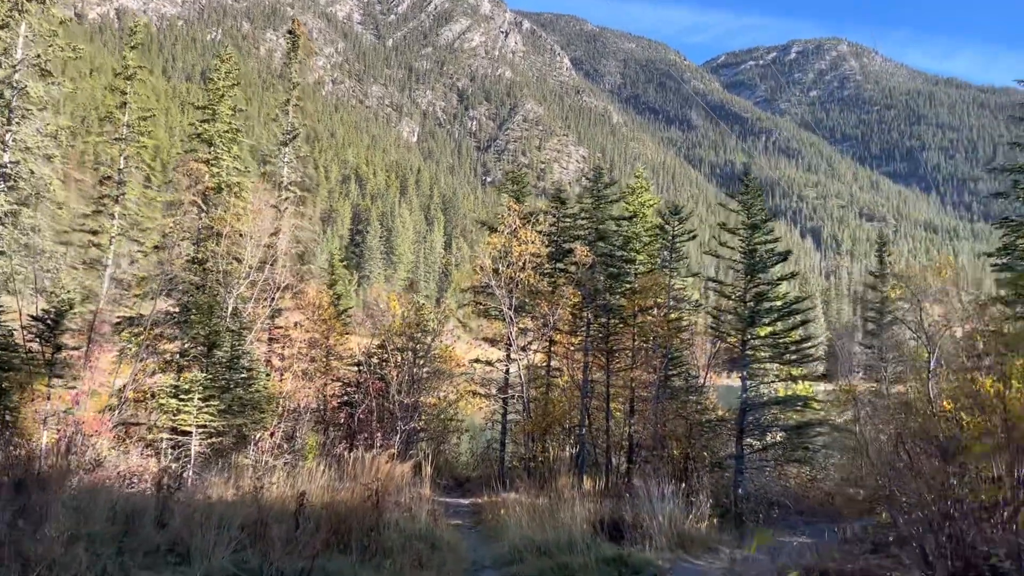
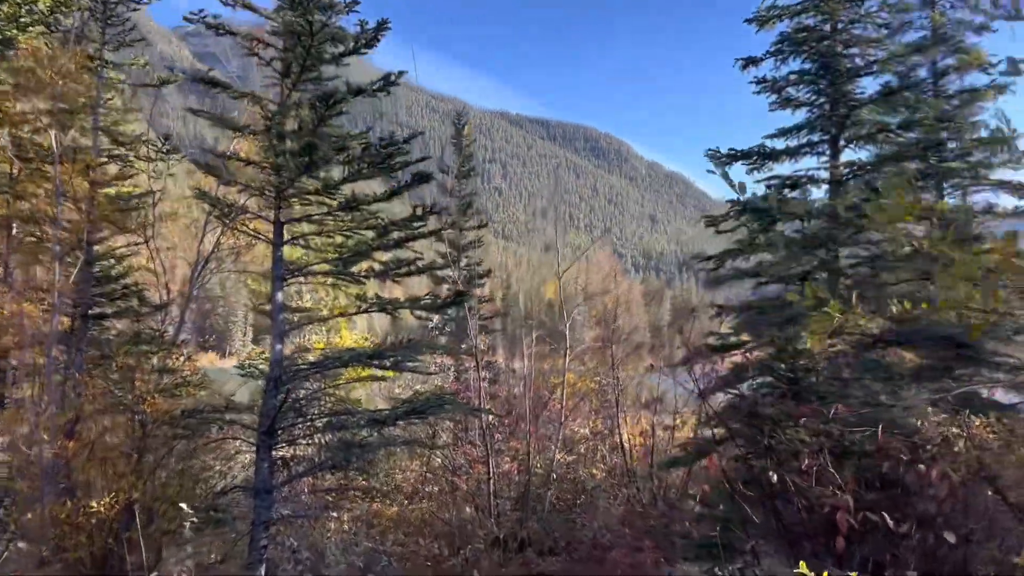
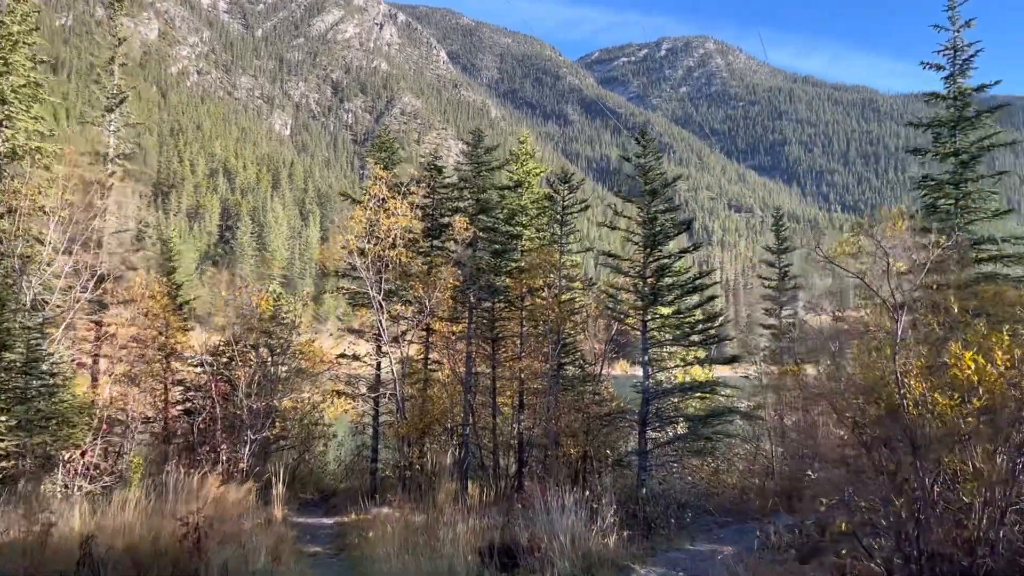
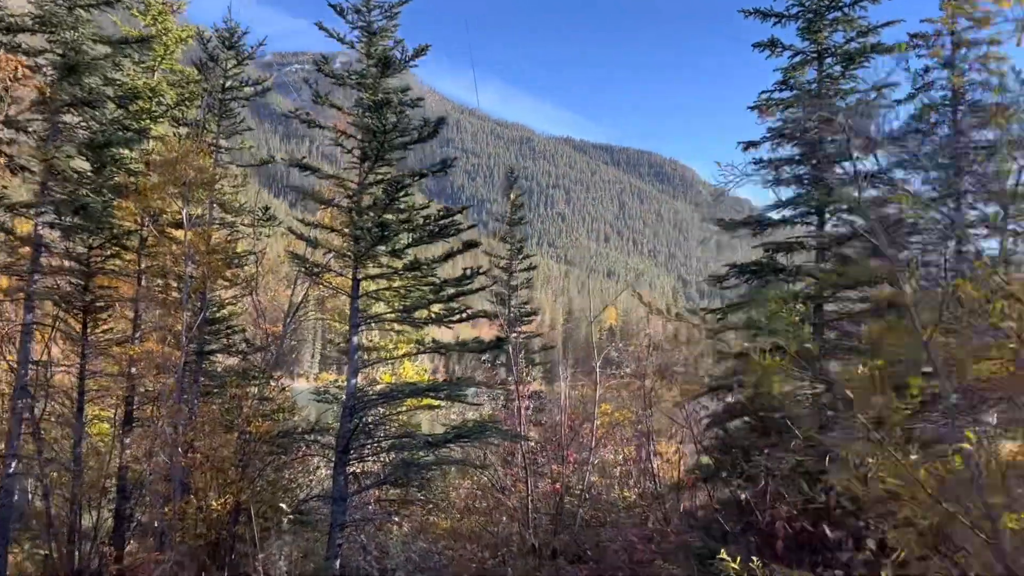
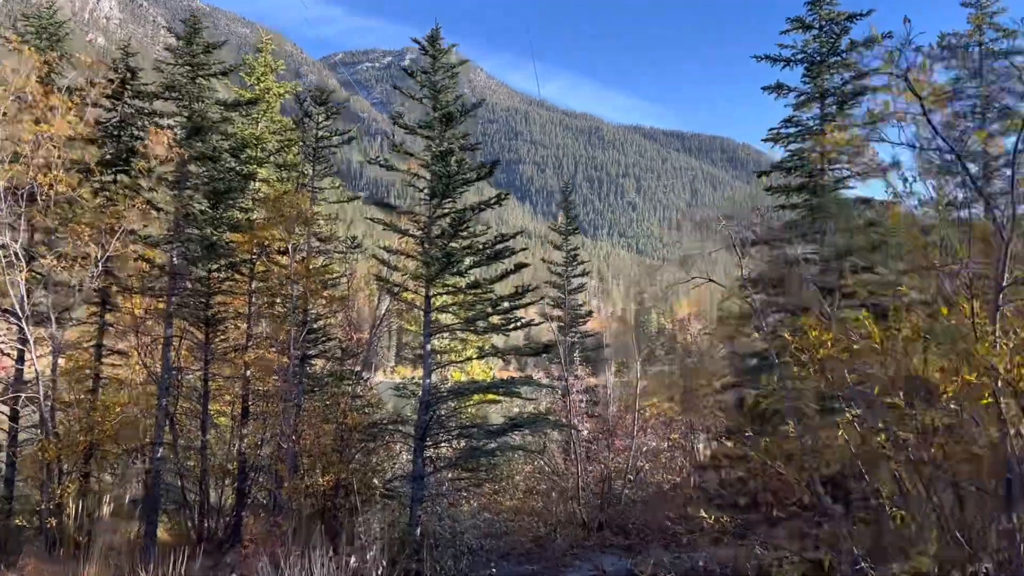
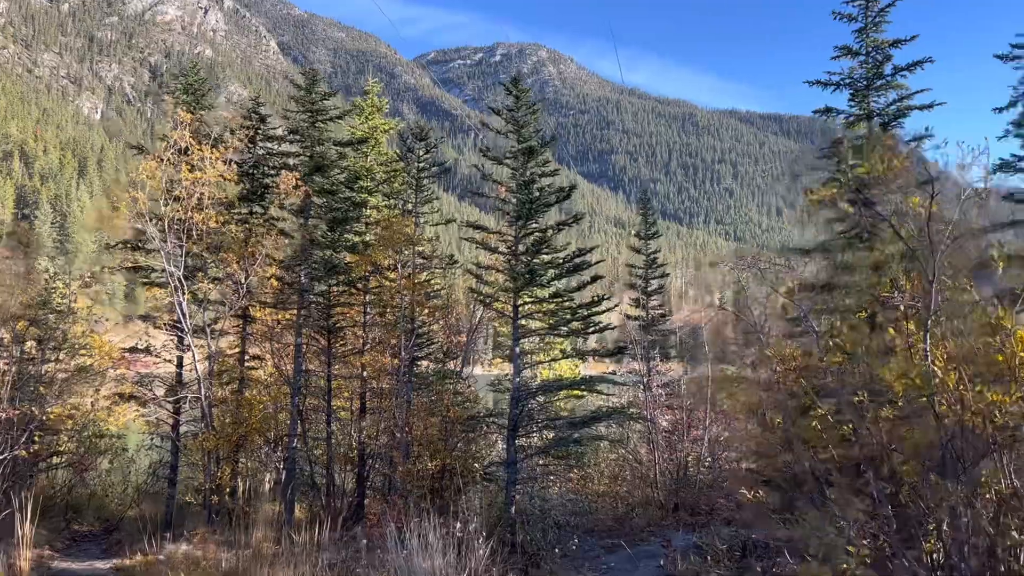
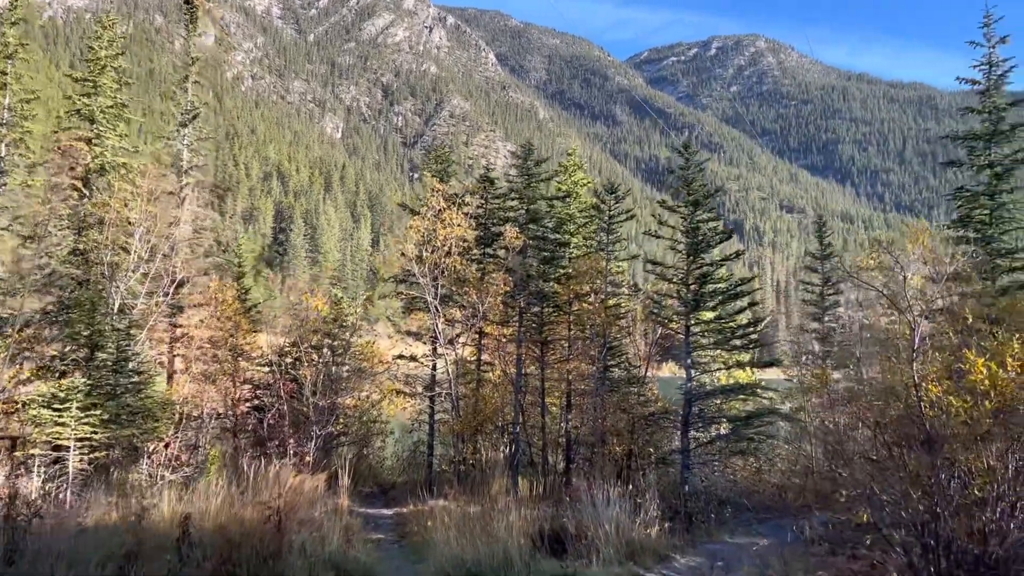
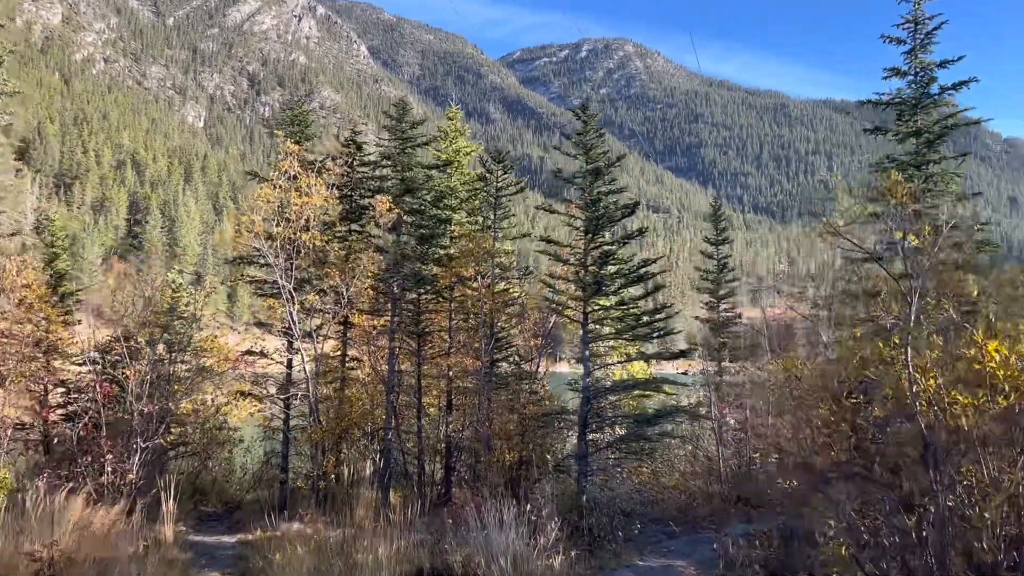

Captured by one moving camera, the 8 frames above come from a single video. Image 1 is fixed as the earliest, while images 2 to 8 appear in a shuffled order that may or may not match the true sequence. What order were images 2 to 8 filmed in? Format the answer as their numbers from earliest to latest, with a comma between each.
7, 3, 8, 6, 5, 4, 2
